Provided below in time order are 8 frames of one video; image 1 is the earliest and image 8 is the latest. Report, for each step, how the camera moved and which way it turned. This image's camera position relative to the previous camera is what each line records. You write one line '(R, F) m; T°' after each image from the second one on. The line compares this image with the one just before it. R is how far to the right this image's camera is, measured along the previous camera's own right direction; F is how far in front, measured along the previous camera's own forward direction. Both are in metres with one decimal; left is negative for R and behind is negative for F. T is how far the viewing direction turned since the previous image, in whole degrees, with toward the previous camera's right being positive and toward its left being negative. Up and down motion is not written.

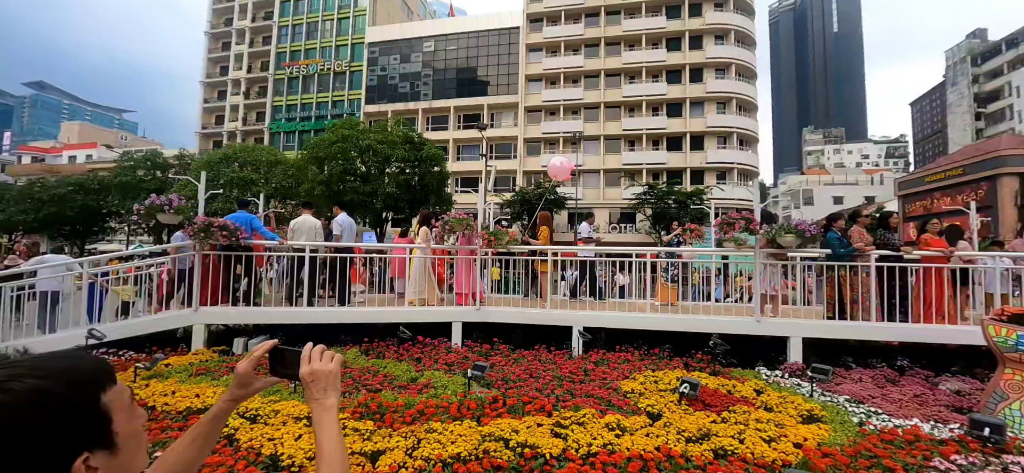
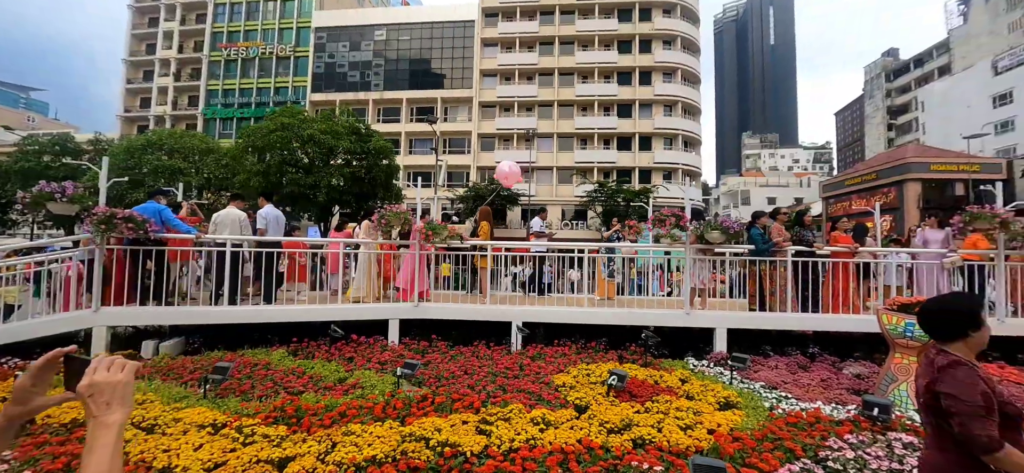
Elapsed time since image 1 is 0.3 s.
(+0.3, +0.1) m; +6°
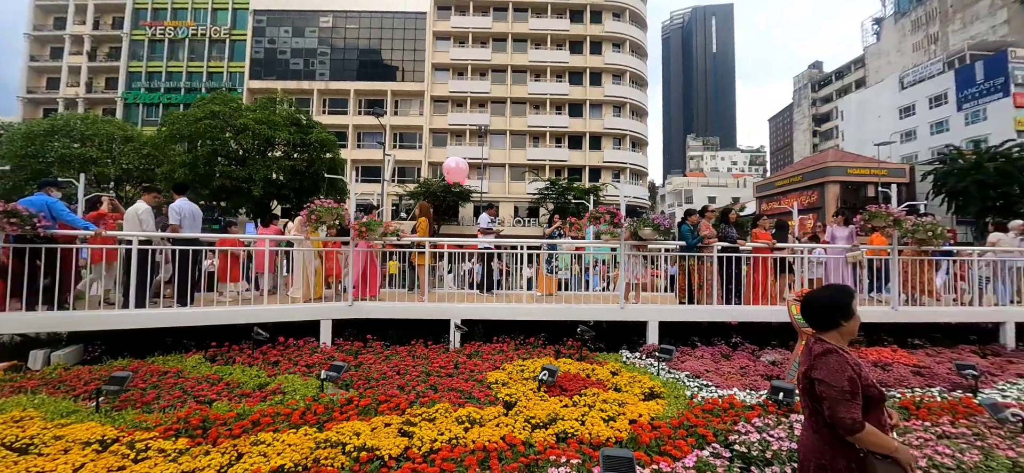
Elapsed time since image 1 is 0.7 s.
(+0.3, 0.0) m; +6°
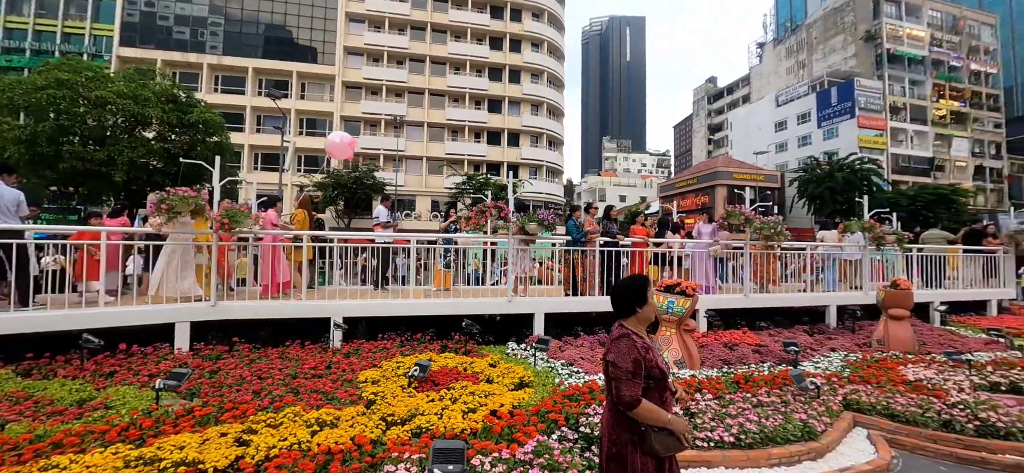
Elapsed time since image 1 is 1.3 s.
(+0.6, 0.0) m; +10°
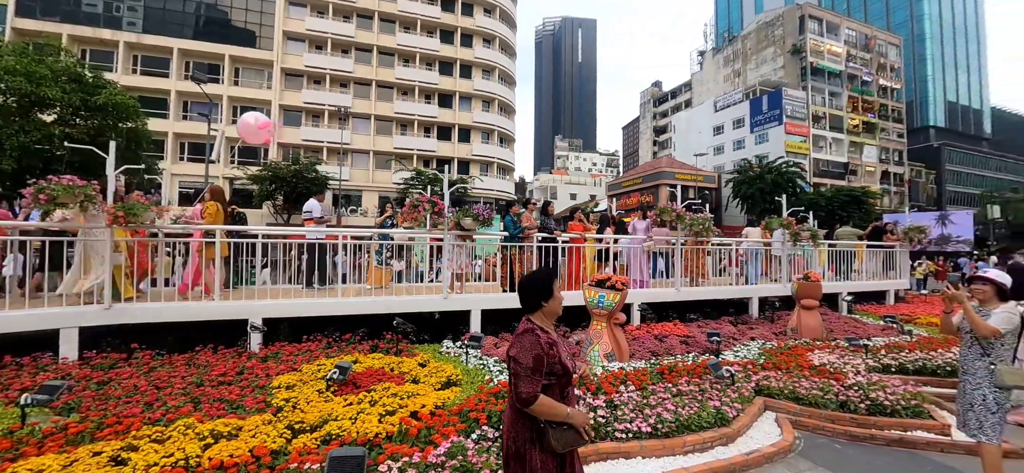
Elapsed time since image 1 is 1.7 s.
(+0.3, +0.1) m; +6°
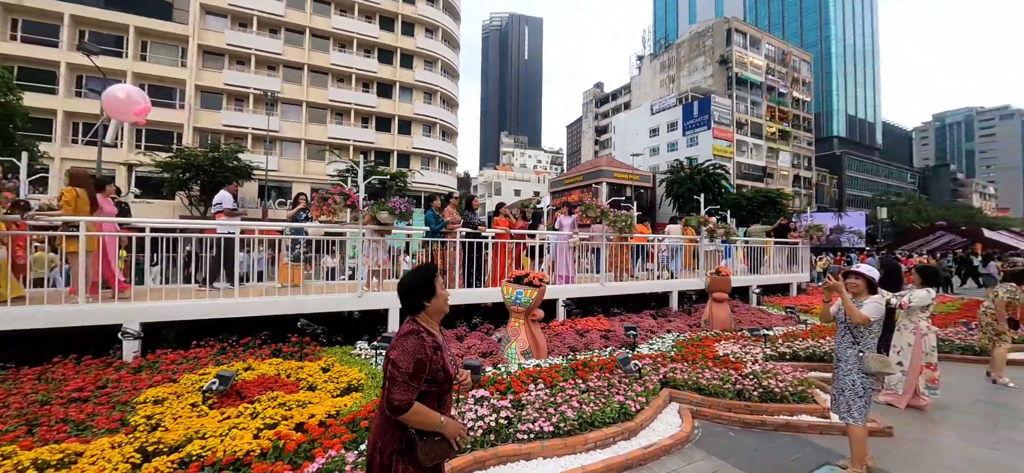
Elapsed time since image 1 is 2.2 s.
(+0.4, +0.2) m; +7°
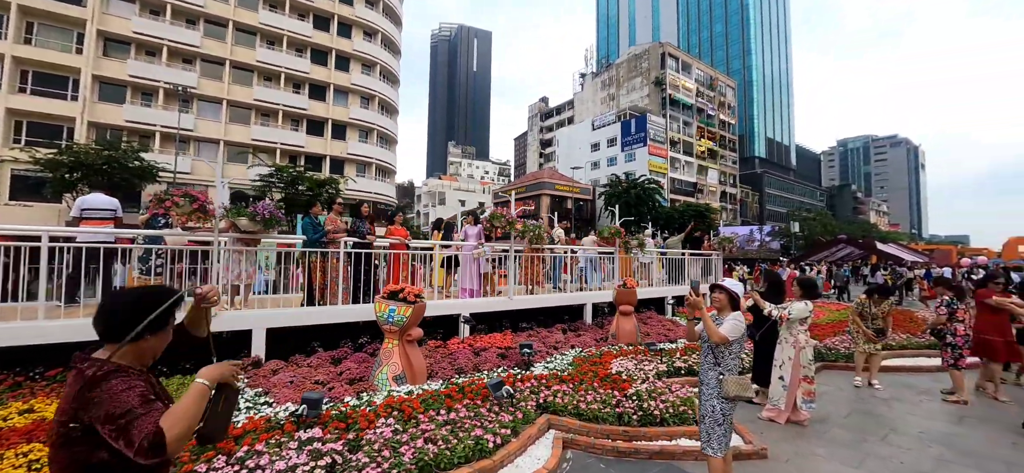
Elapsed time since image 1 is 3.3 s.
(+0.8, +0.4) m; +7°
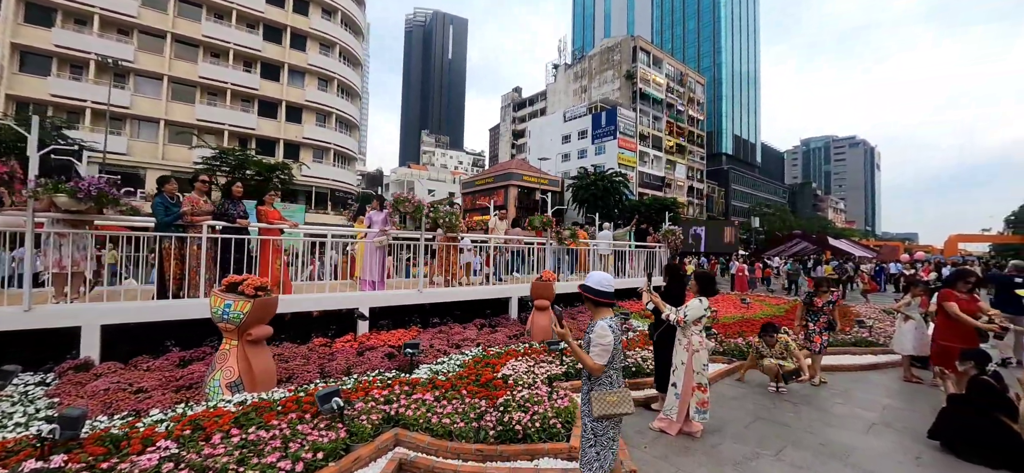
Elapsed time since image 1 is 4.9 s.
(+1.1, +0.6) m; +3°
